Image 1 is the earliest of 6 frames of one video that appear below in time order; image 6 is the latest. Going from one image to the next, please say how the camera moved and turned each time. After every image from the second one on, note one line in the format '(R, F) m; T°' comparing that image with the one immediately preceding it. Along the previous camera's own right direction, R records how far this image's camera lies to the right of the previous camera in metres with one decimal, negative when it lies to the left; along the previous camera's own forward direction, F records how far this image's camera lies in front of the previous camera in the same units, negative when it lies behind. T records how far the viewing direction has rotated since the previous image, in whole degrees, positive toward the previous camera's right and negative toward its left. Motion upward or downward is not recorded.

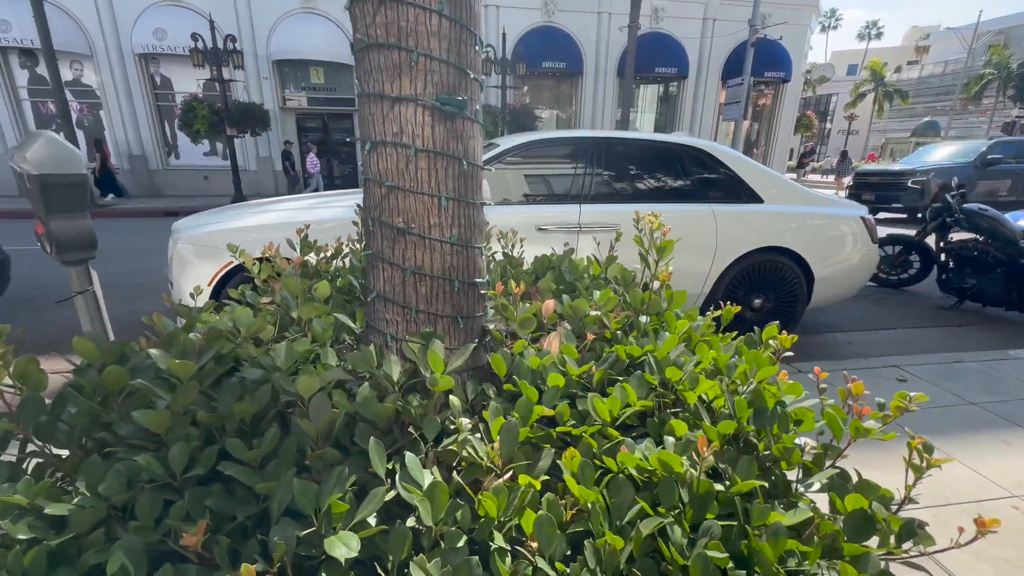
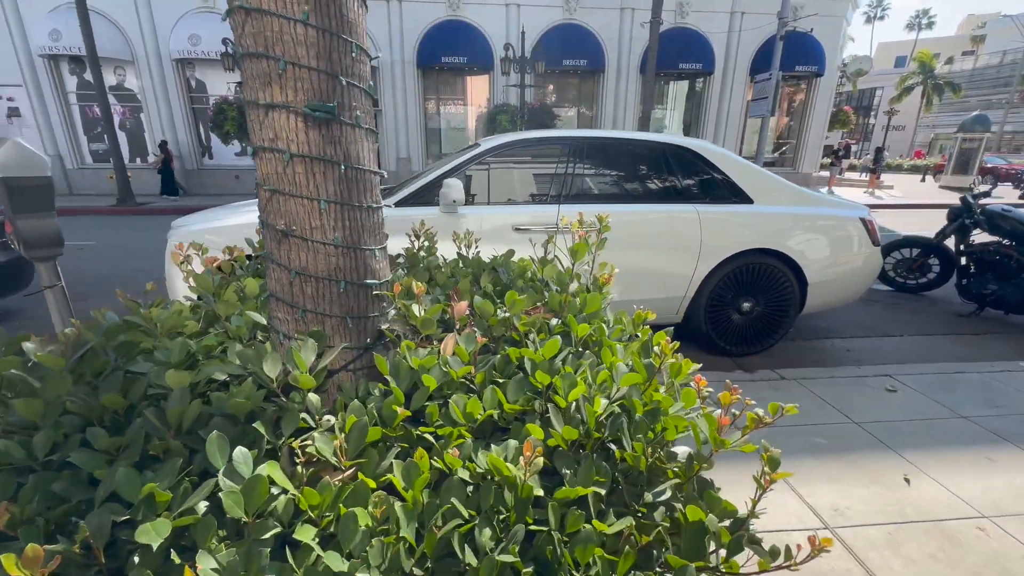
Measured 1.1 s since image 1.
(+0.4, 0.0) m; -4°
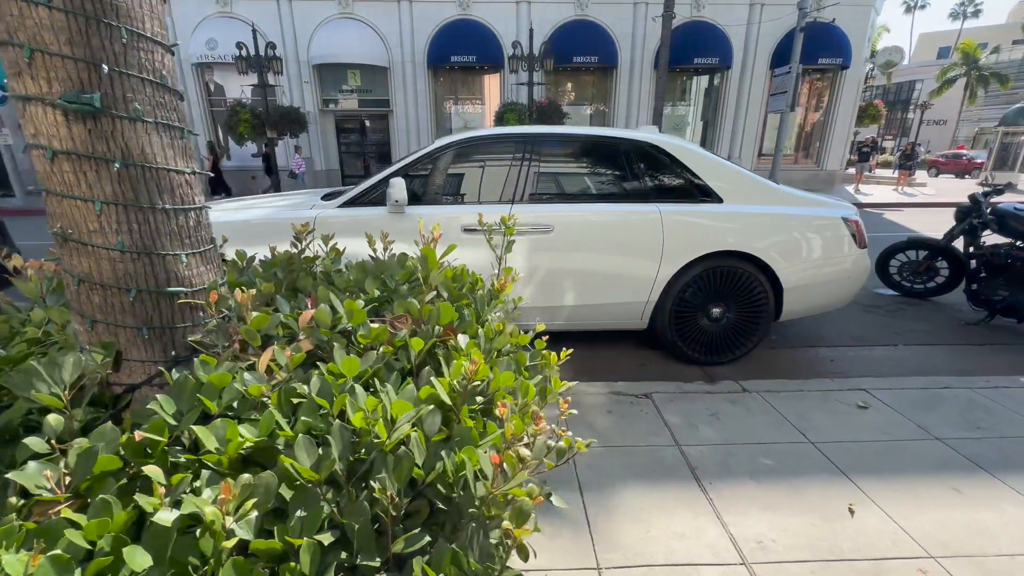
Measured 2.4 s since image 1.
(+0.6, +0.2) m; -3°
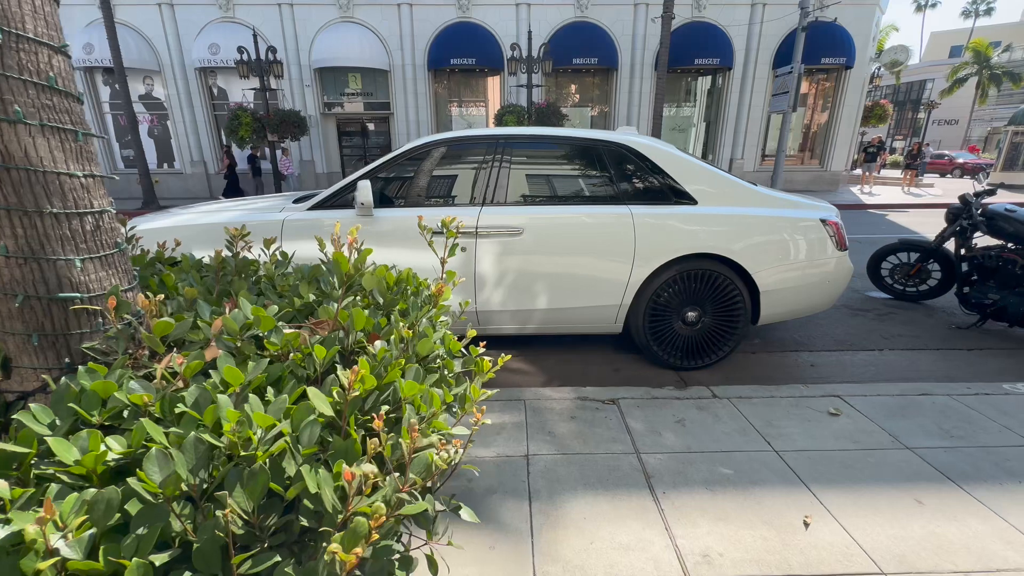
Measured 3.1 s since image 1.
(+0.3, 0.0) m; -1°
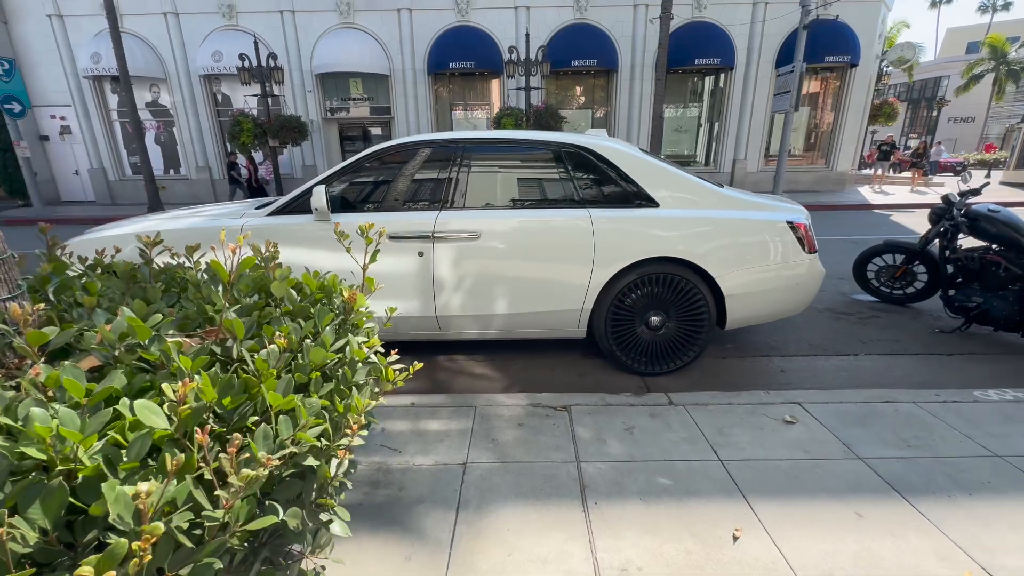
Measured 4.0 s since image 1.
(+0.4, 0.0) m; -1°
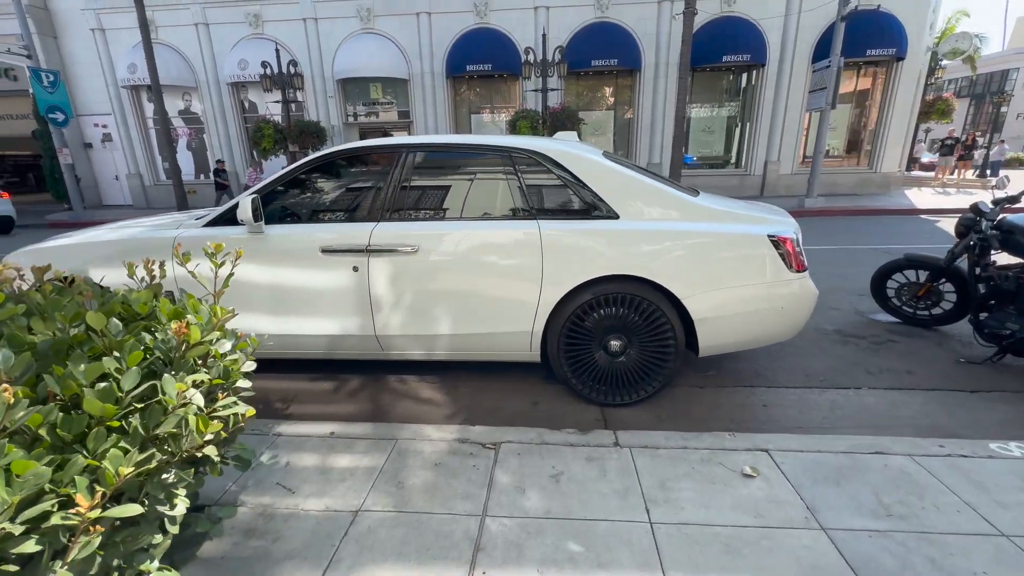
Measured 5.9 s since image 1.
(+0.6, +0.3) m; -4°
